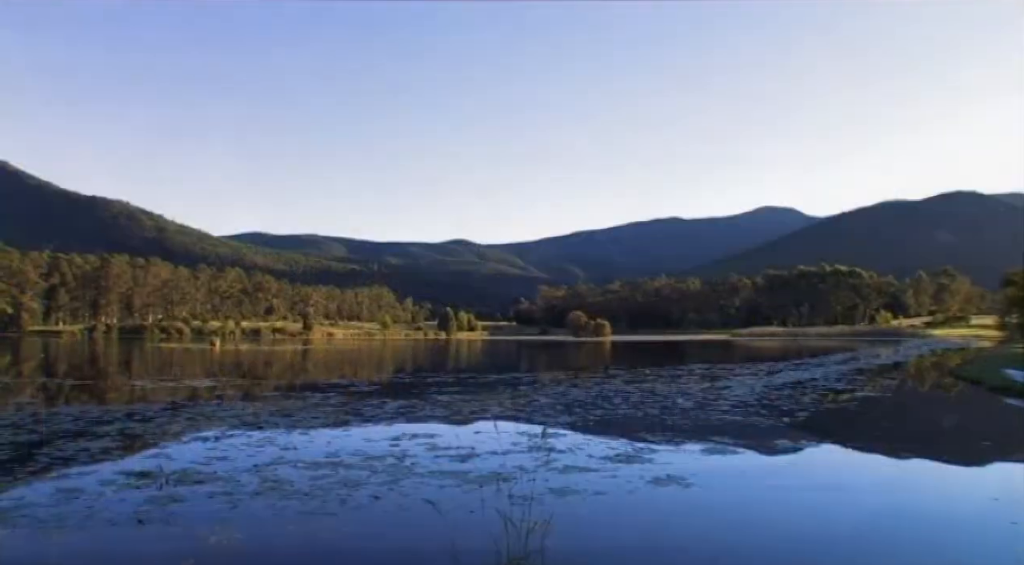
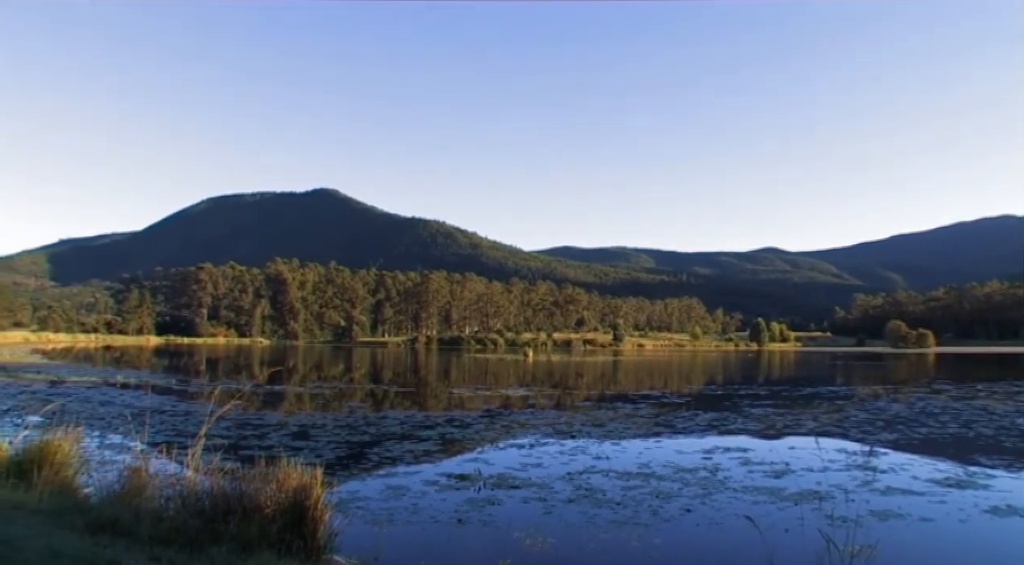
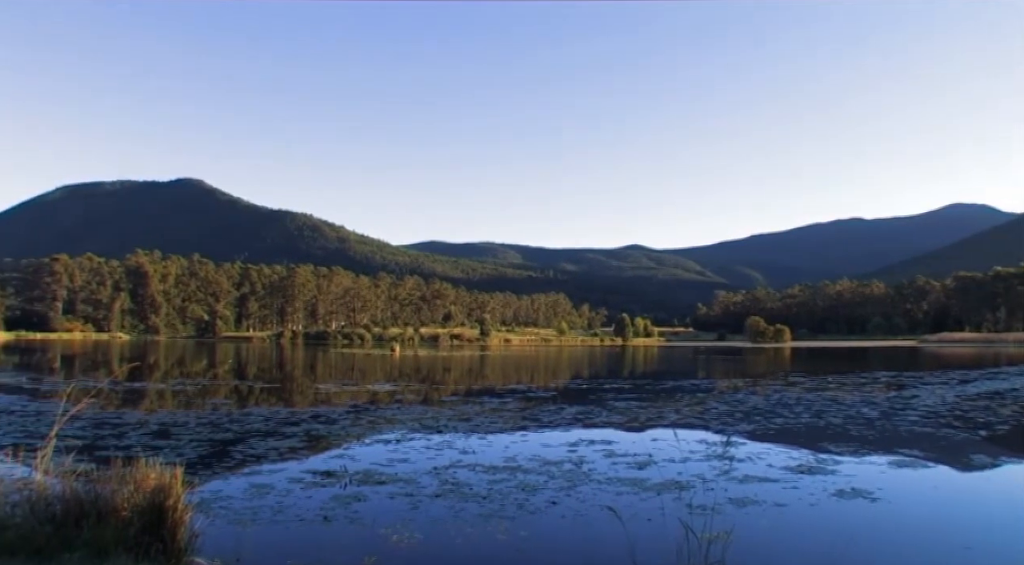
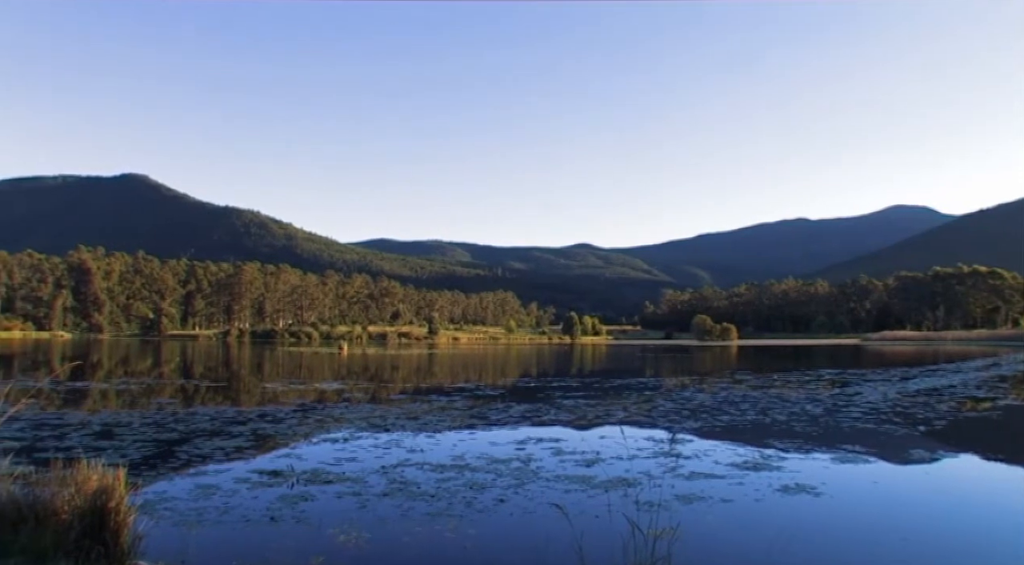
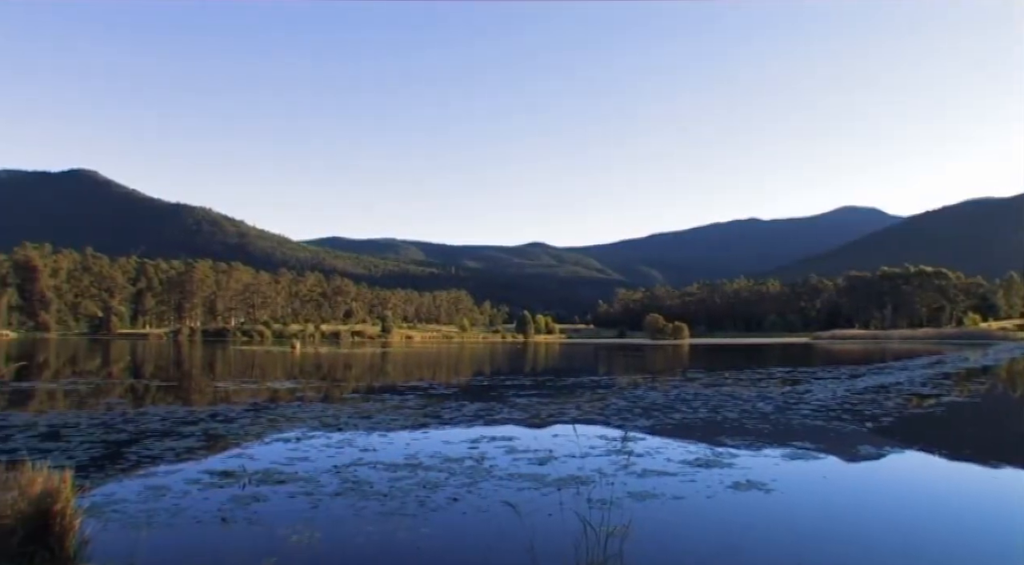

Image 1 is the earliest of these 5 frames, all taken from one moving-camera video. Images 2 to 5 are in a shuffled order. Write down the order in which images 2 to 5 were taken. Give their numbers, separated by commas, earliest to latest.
5, 4, 3, 2
